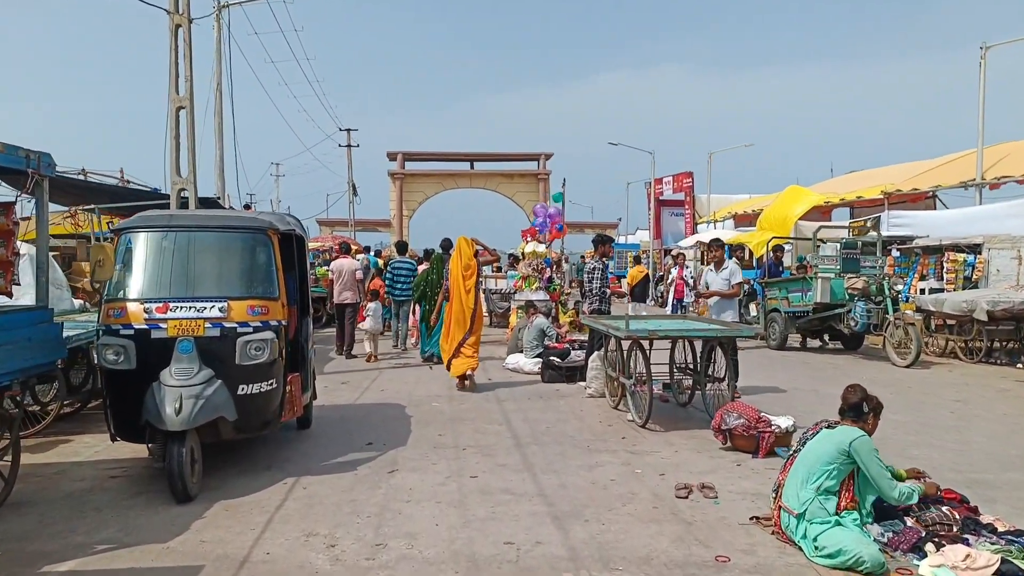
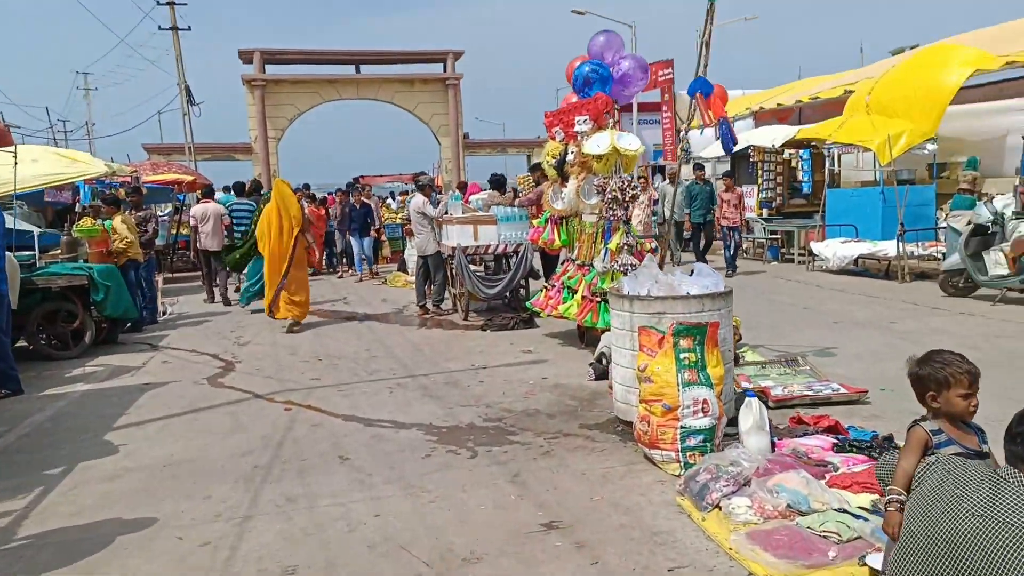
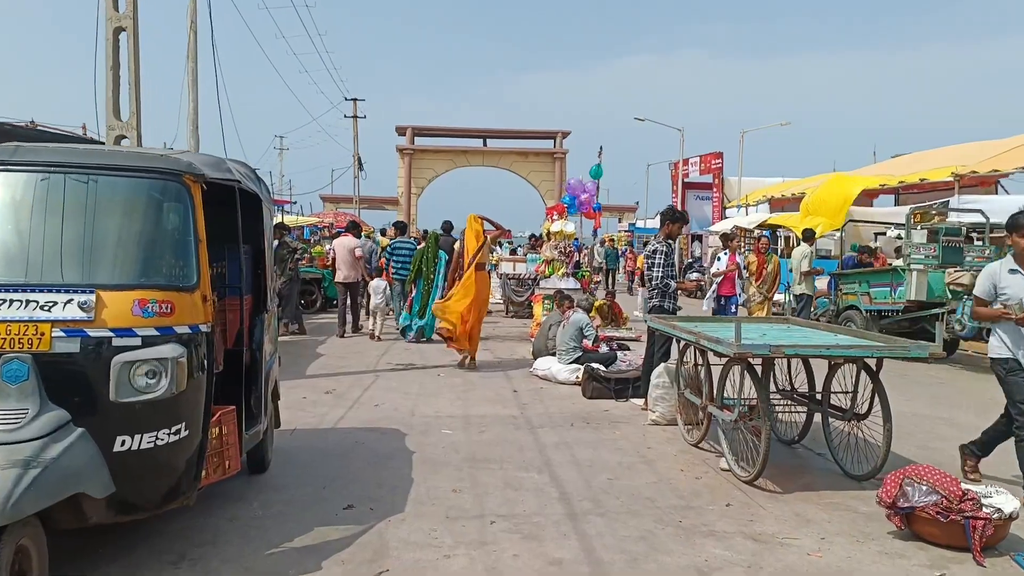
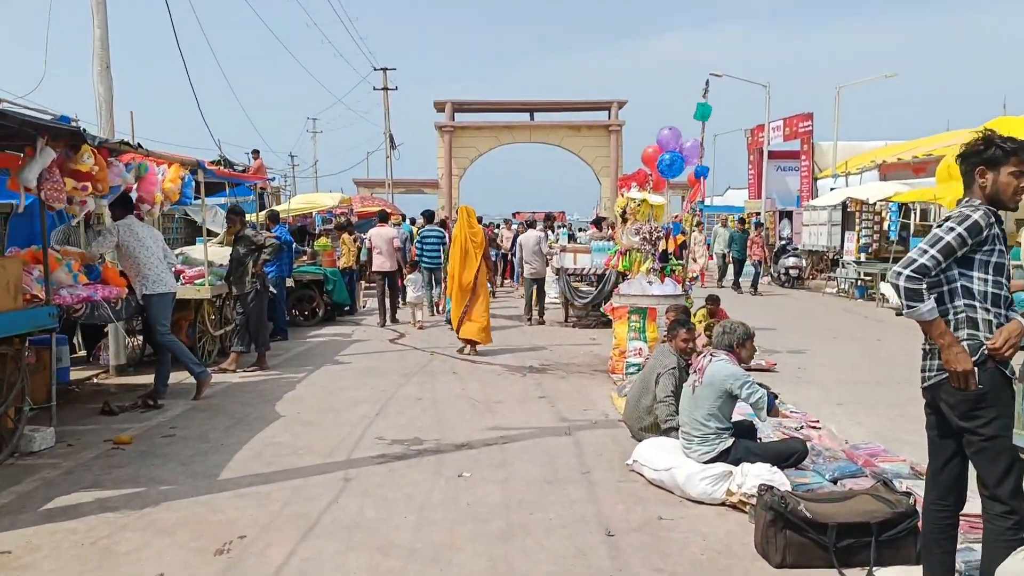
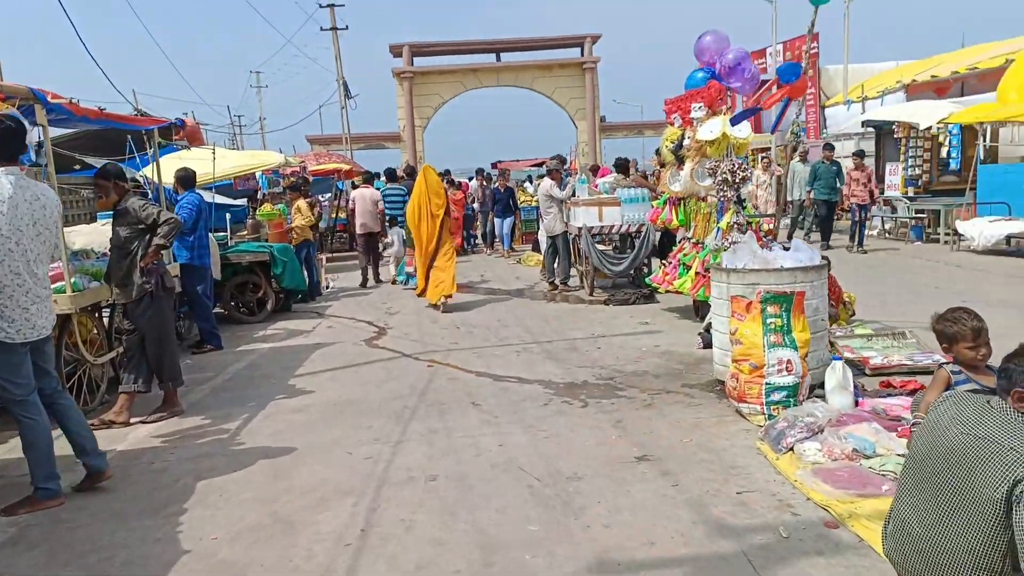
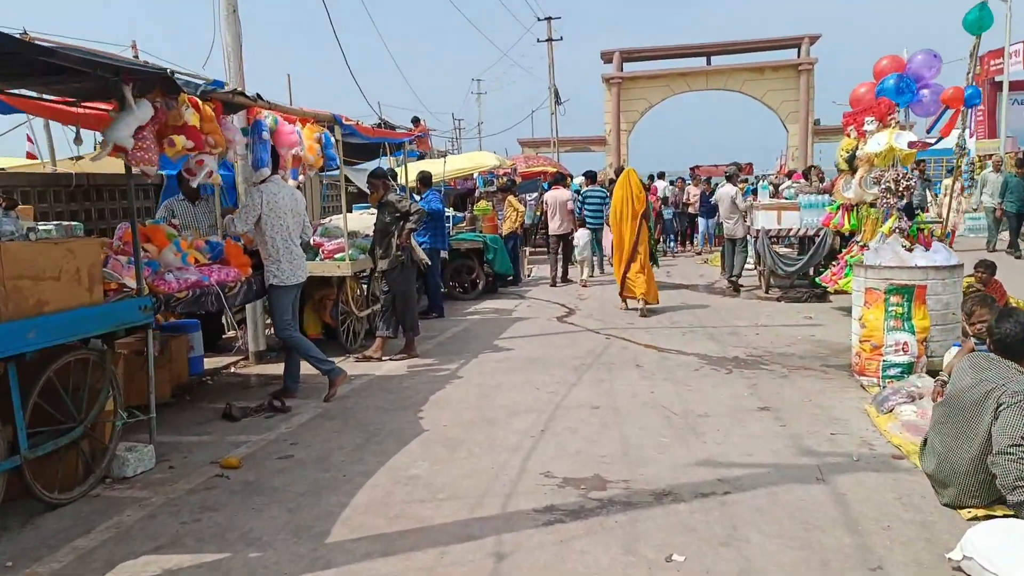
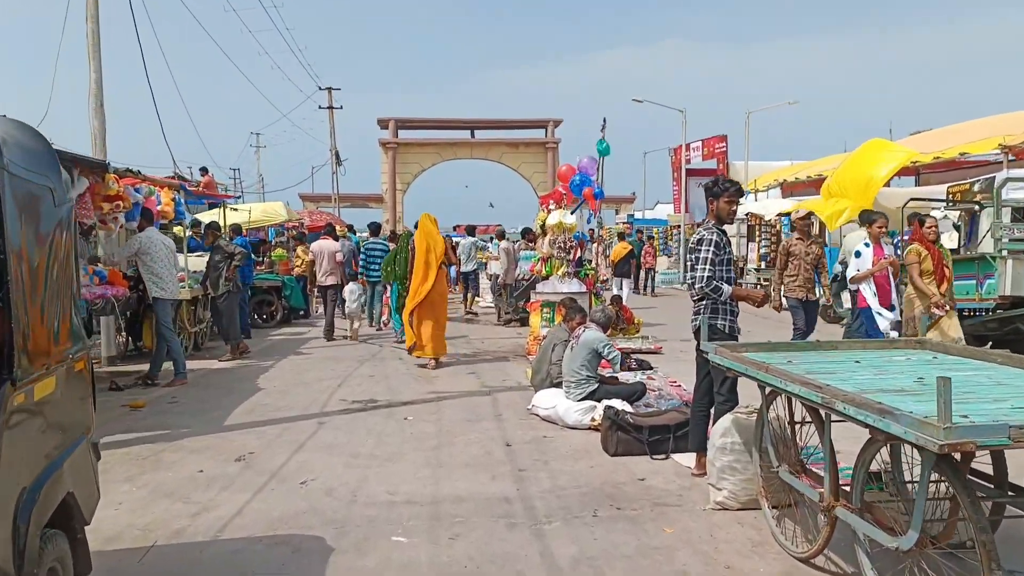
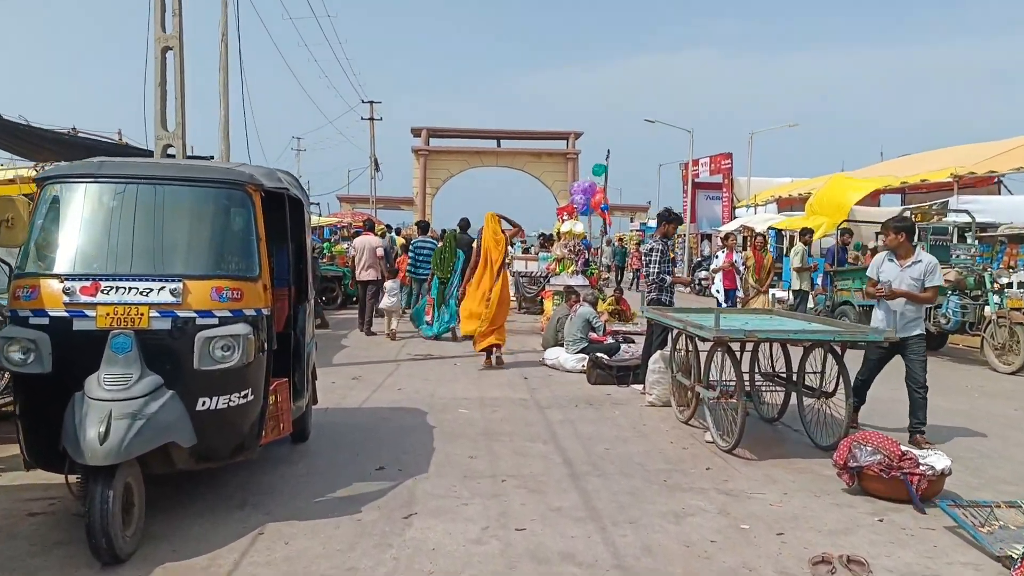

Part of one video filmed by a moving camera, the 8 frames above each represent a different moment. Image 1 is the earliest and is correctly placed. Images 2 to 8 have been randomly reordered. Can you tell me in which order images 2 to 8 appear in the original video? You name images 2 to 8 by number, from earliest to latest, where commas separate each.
8, 3, 7, 4, 6, 5, 2
